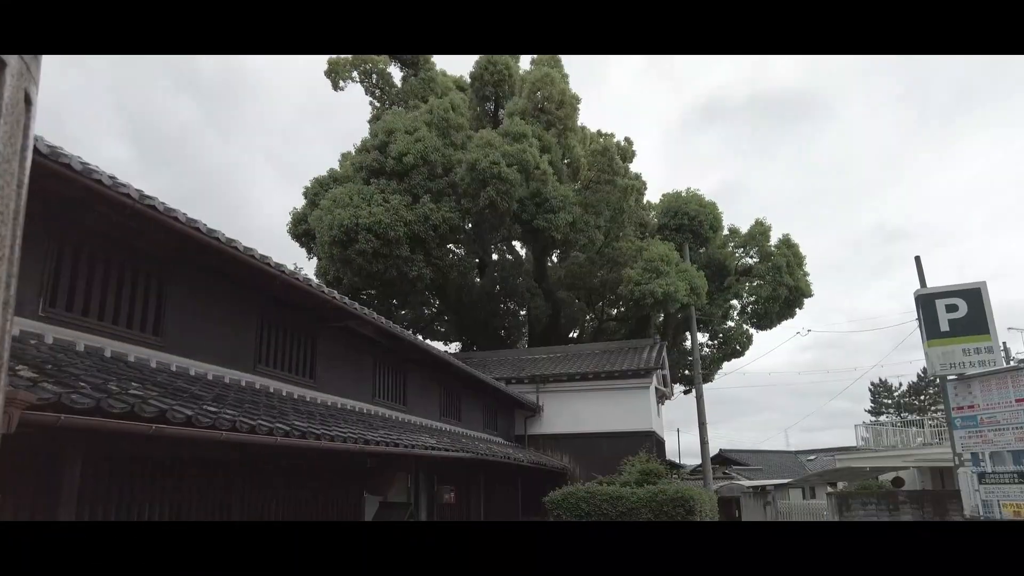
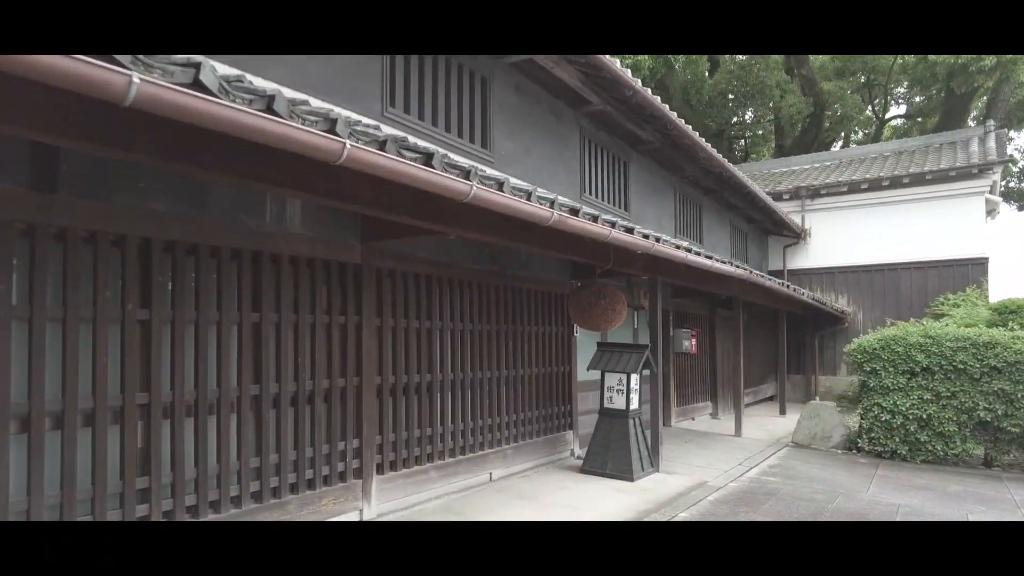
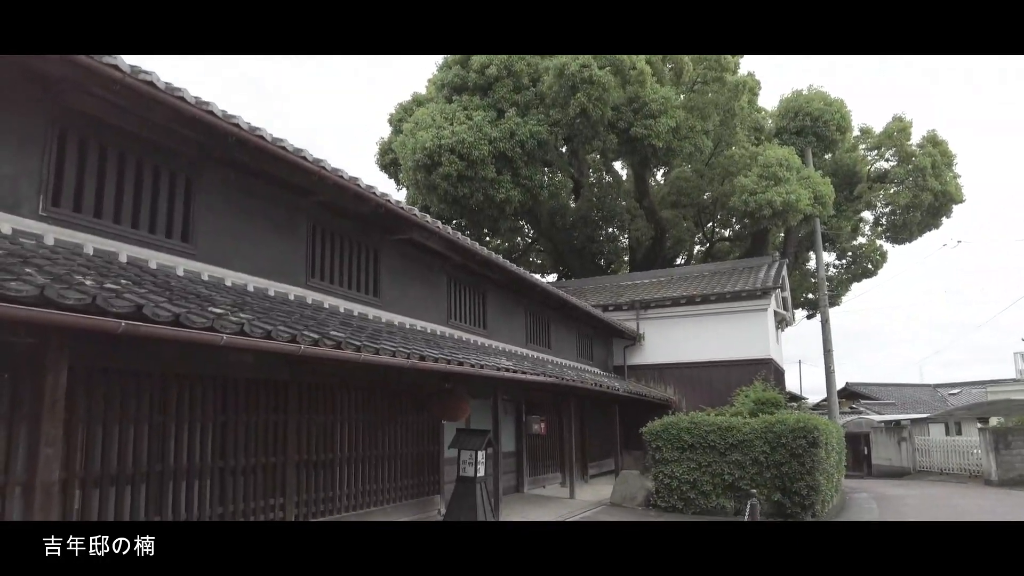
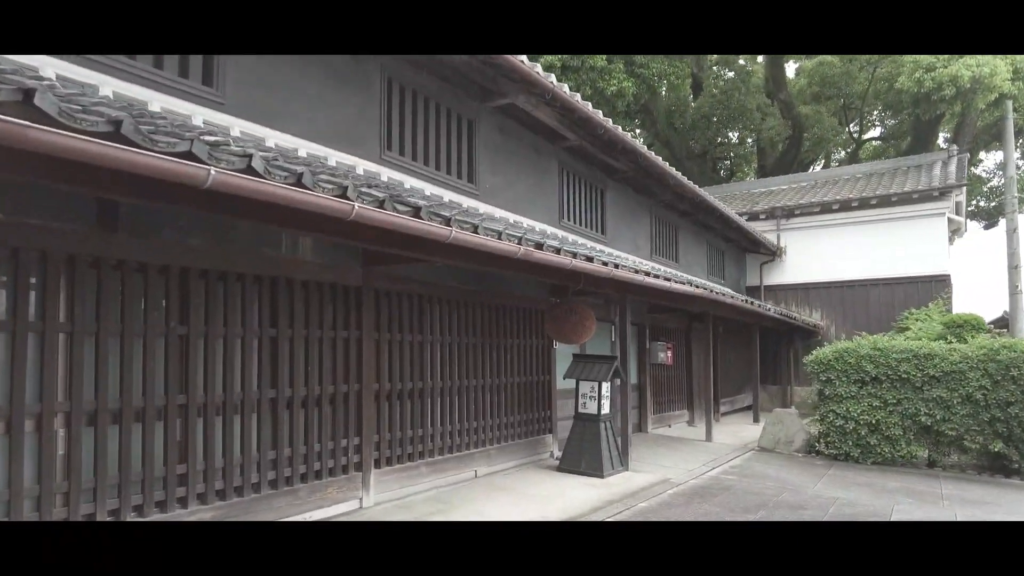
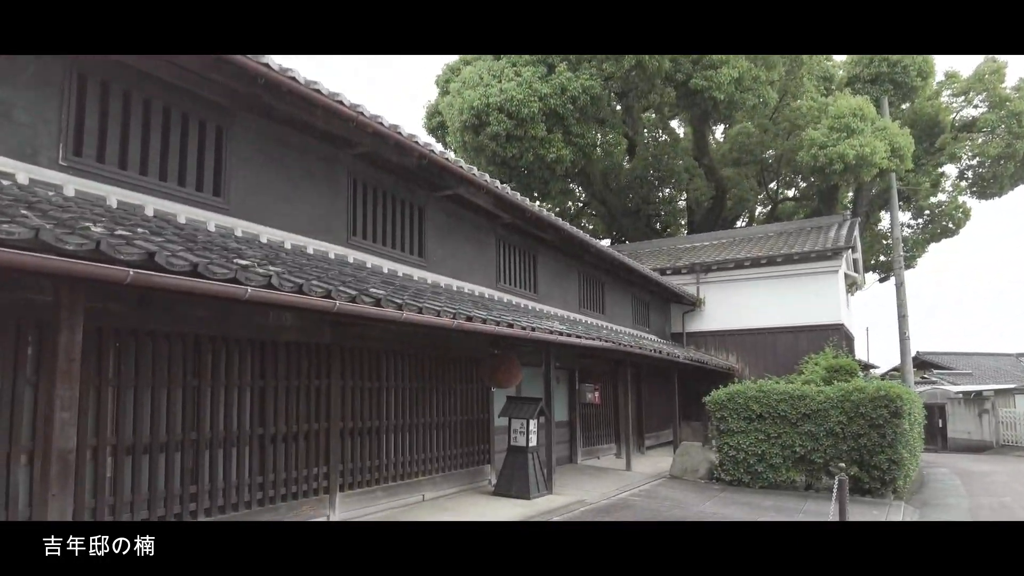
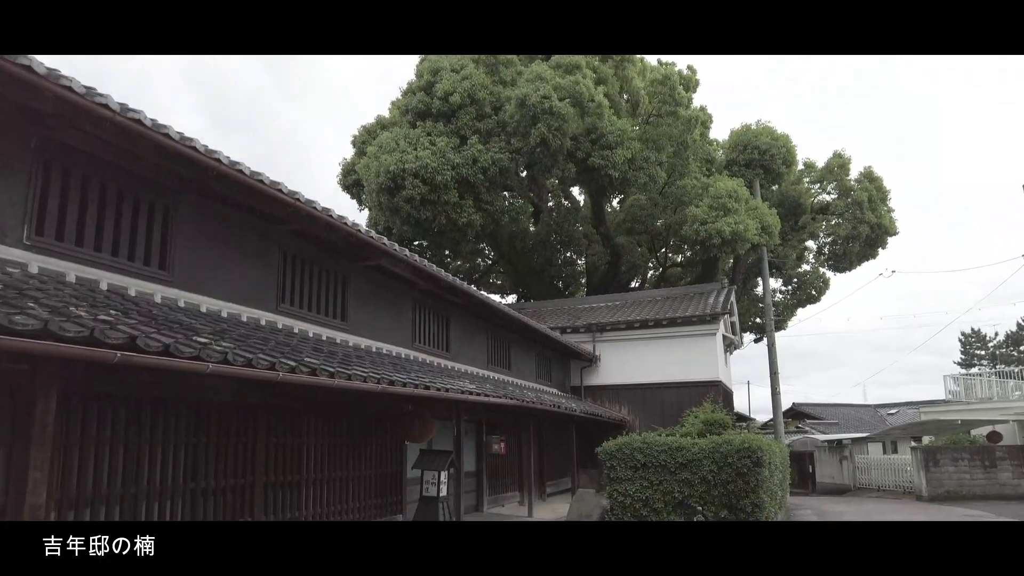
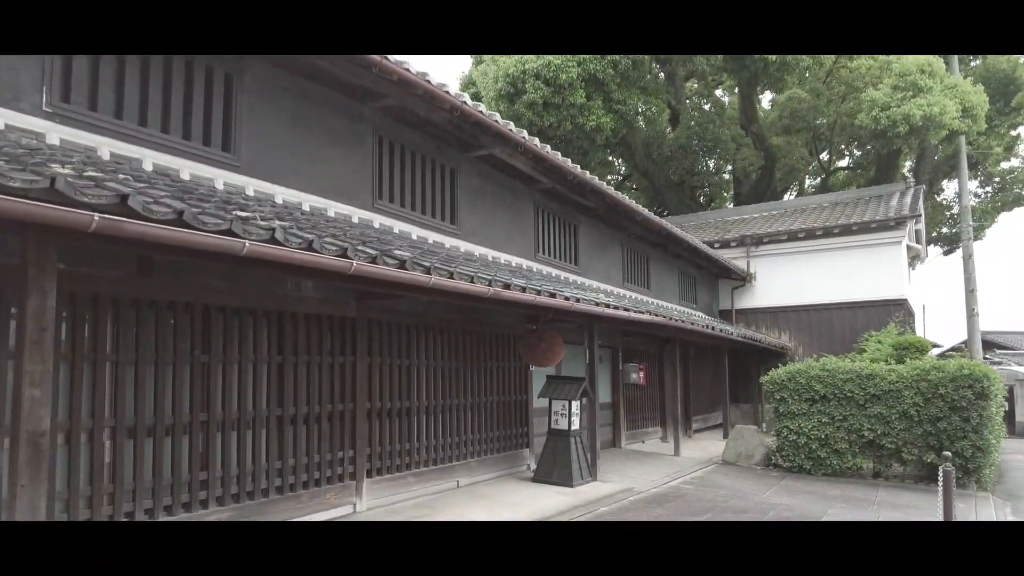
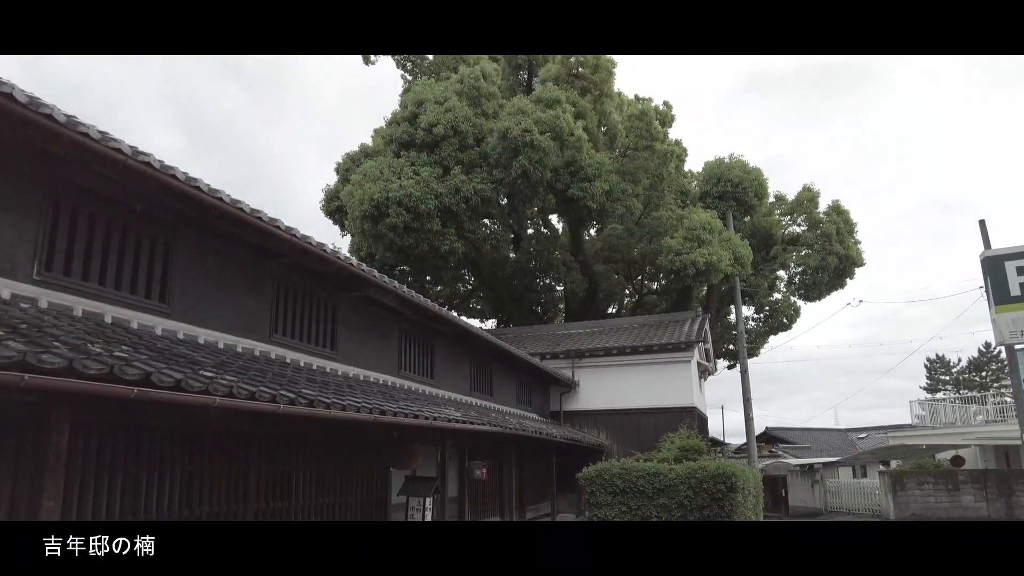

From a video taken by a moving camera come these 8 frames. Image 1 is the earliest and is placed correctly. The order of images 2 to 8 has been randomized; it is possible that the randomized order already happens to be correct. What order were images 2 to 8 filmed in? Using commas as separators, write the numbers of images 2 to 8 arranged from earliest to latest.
8, 6, 3, 5, 7, 4, 2
